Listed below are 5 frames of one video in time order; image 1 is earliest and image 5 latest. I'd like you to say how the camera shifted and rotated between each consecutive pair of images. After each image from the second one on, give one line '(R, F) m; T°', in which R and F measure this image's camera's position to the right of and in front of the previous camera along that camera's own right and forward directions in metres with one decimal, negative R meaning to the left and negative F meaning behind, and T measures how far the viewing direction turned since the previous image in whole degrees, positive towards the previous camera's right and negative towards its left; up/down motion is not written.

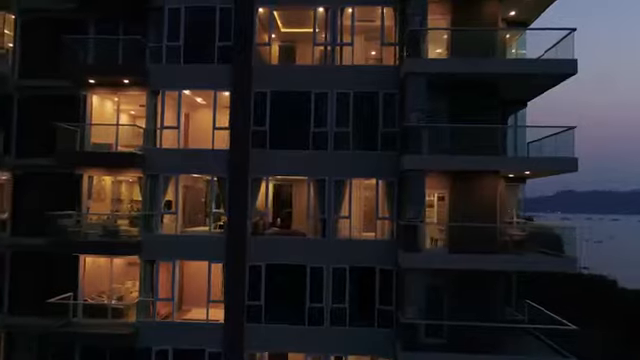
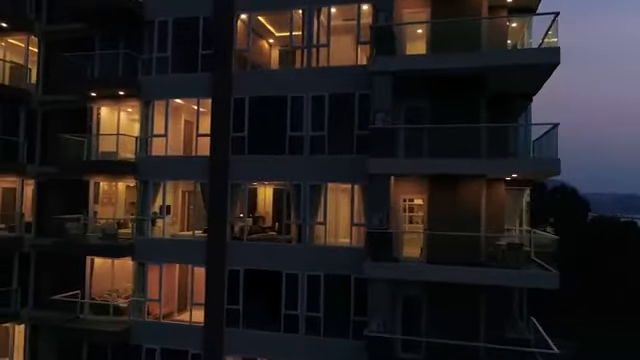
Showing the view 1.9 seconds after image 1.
(+3.6, +0.7) m; -12°
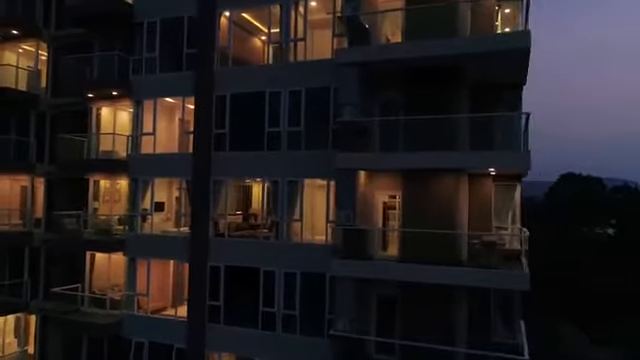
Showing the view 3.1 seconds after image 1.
(+2.3, +0.4) m; -7°
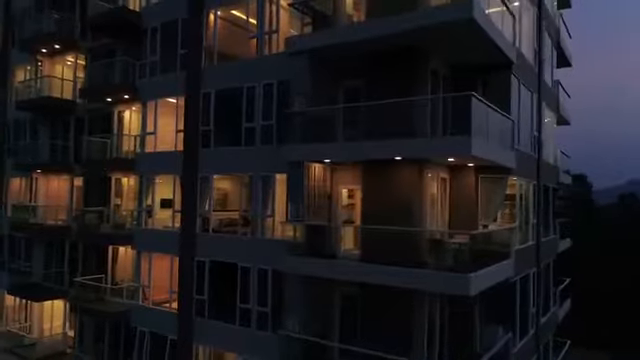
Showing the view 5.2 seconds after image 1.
(+3.8, +0.9) m; -14°
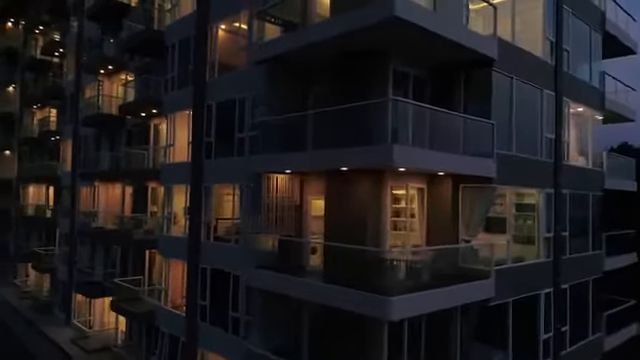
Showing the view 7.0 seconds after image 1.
(+3.6, +0.8) m; -14°
